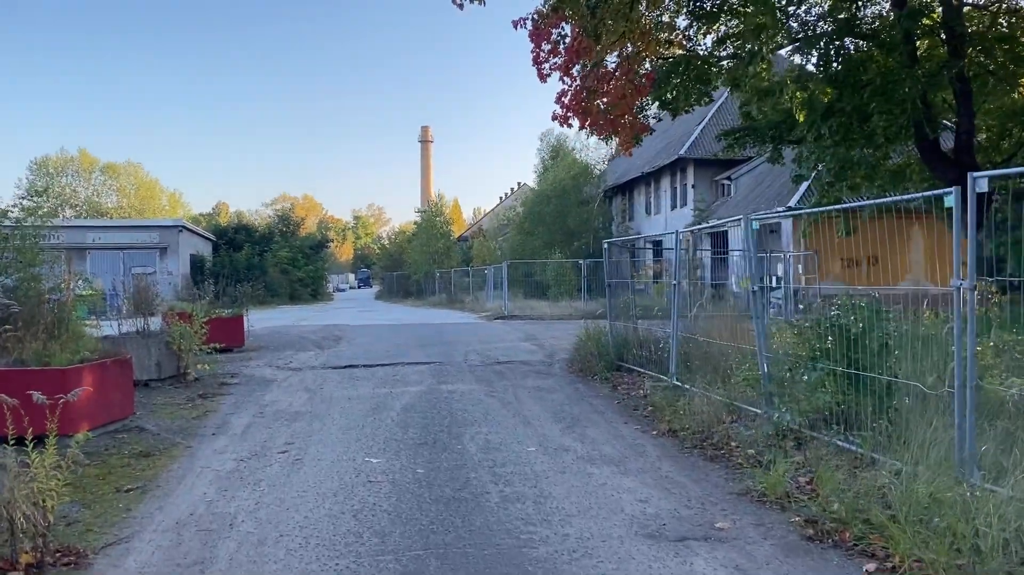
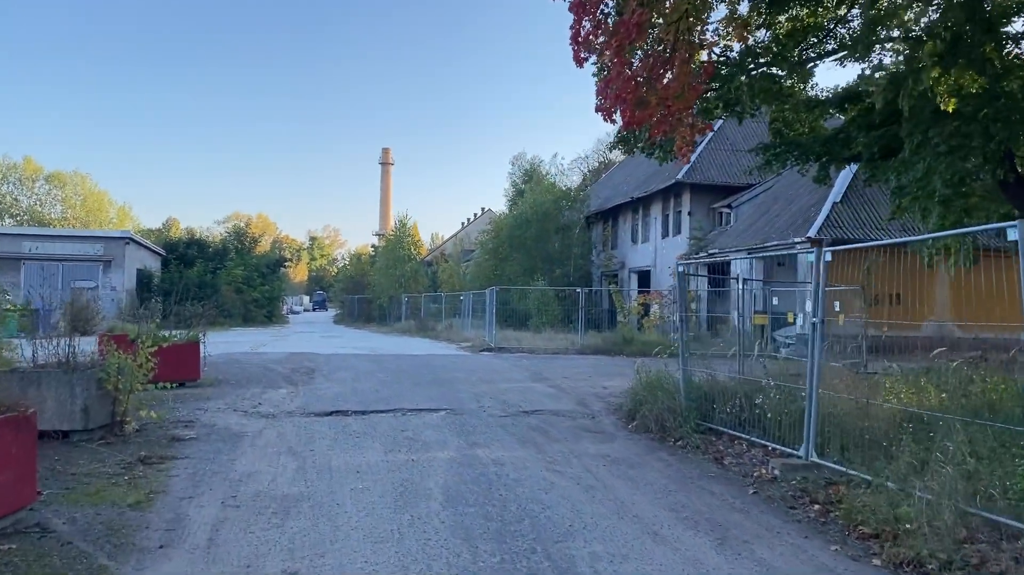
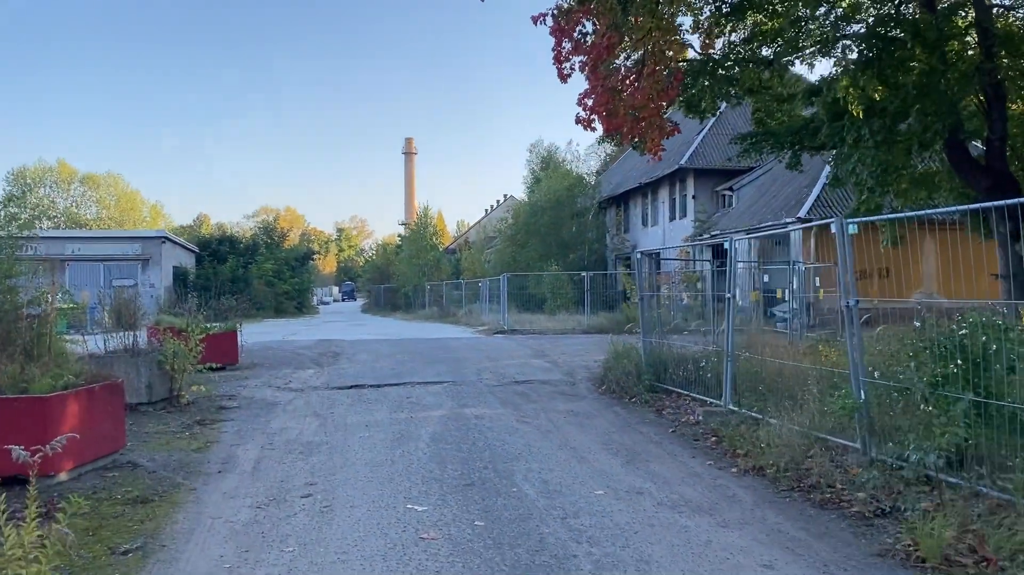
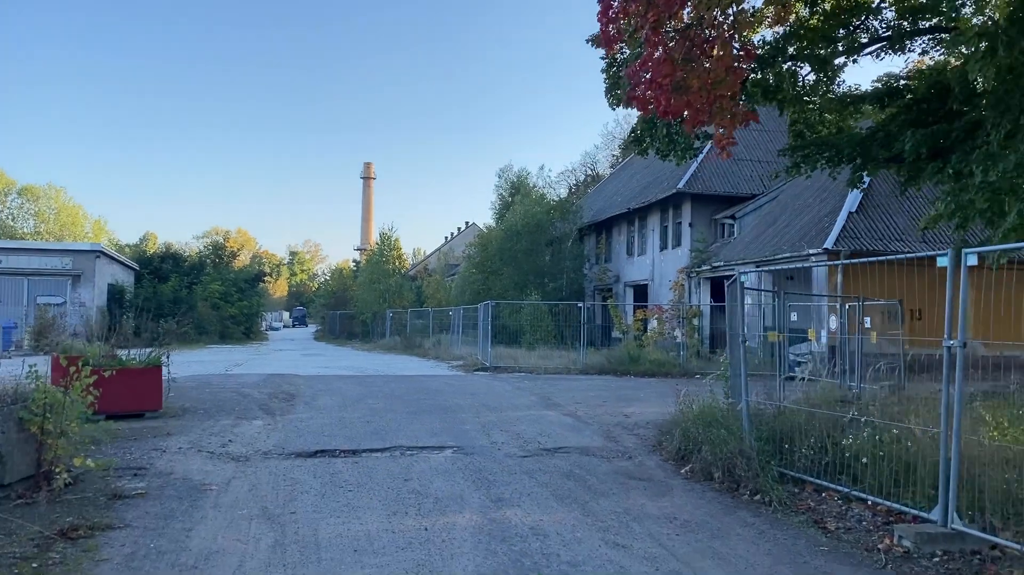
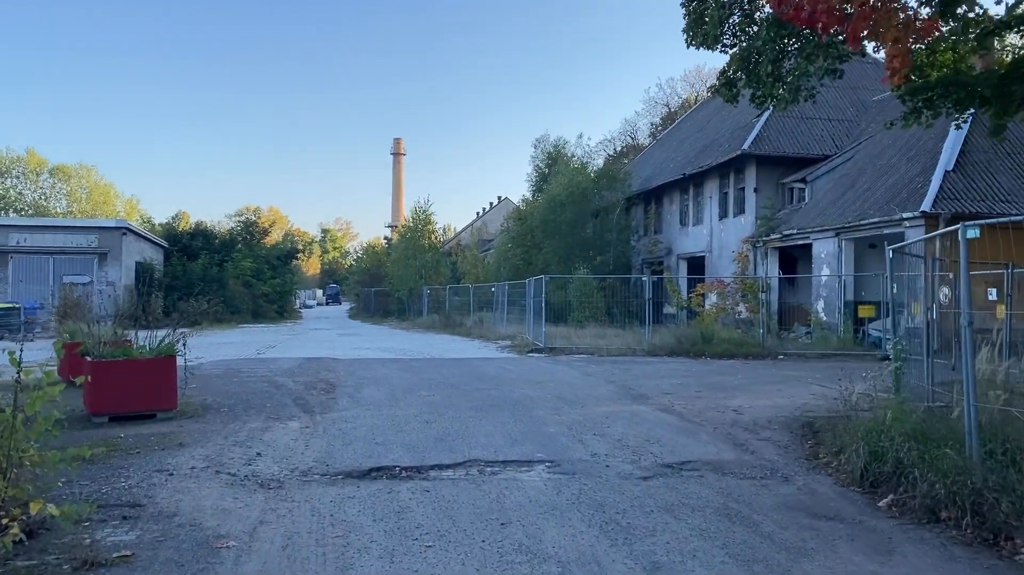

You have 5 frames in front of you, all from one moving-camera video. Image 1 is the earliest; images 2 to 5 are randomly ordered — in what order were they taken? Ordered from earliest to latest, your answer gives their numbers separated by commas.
3, 2, 4, 5
